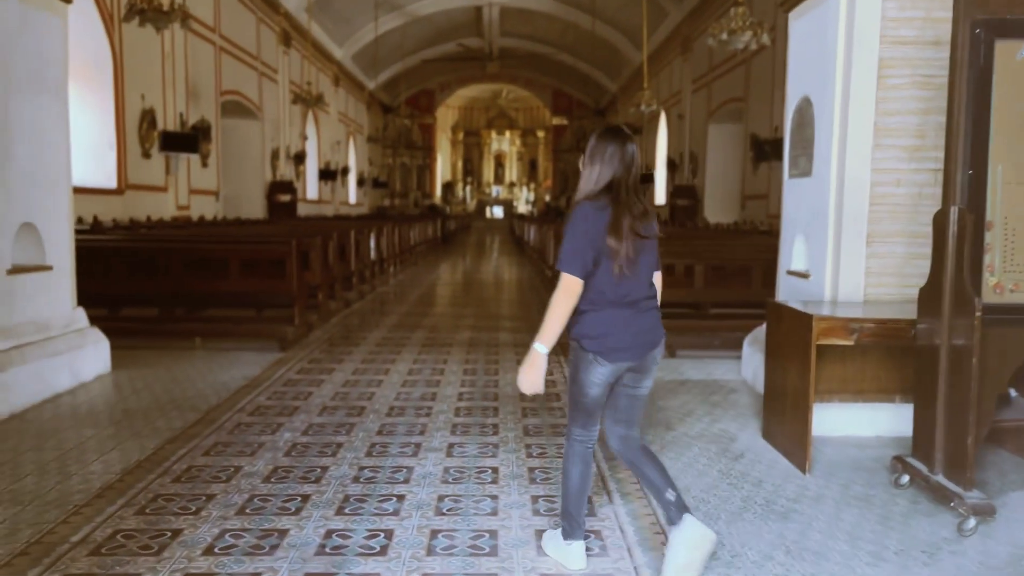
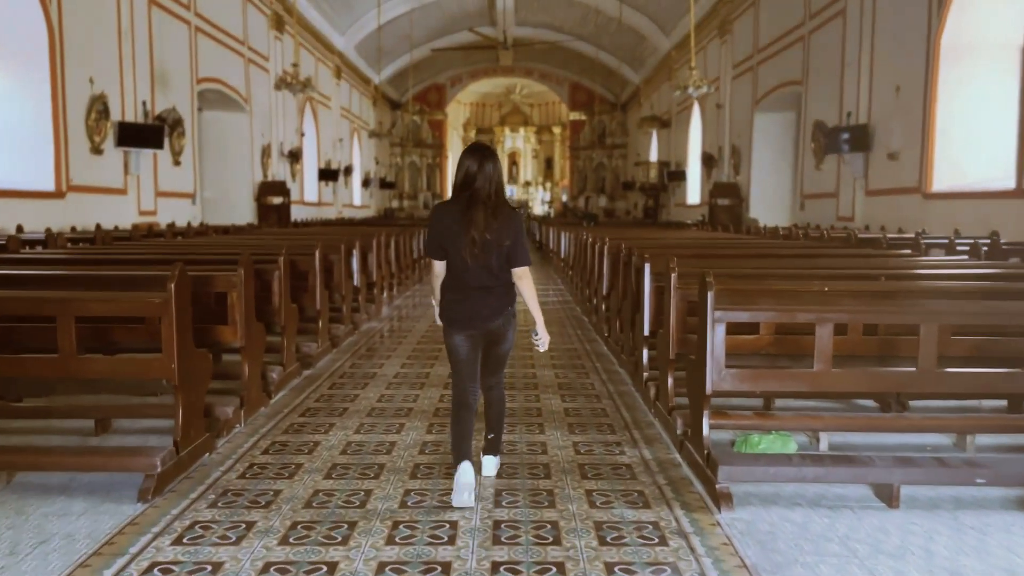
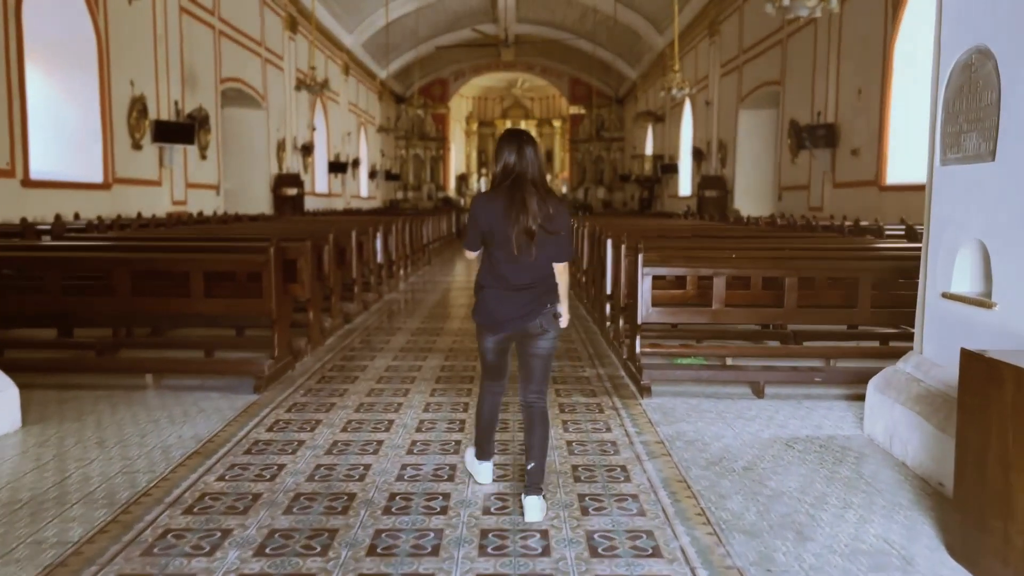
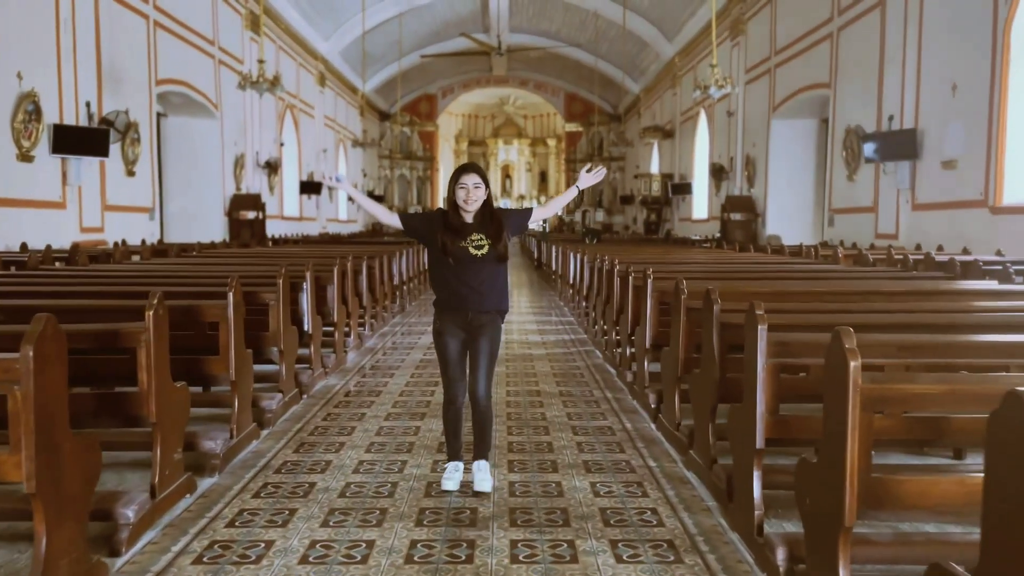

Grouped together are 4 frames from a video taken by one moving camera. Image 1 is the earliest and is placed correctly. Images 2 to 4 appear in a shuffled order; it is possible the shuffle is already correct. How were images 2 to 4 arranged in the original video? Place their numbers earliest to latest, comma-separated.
3, 2, 4
